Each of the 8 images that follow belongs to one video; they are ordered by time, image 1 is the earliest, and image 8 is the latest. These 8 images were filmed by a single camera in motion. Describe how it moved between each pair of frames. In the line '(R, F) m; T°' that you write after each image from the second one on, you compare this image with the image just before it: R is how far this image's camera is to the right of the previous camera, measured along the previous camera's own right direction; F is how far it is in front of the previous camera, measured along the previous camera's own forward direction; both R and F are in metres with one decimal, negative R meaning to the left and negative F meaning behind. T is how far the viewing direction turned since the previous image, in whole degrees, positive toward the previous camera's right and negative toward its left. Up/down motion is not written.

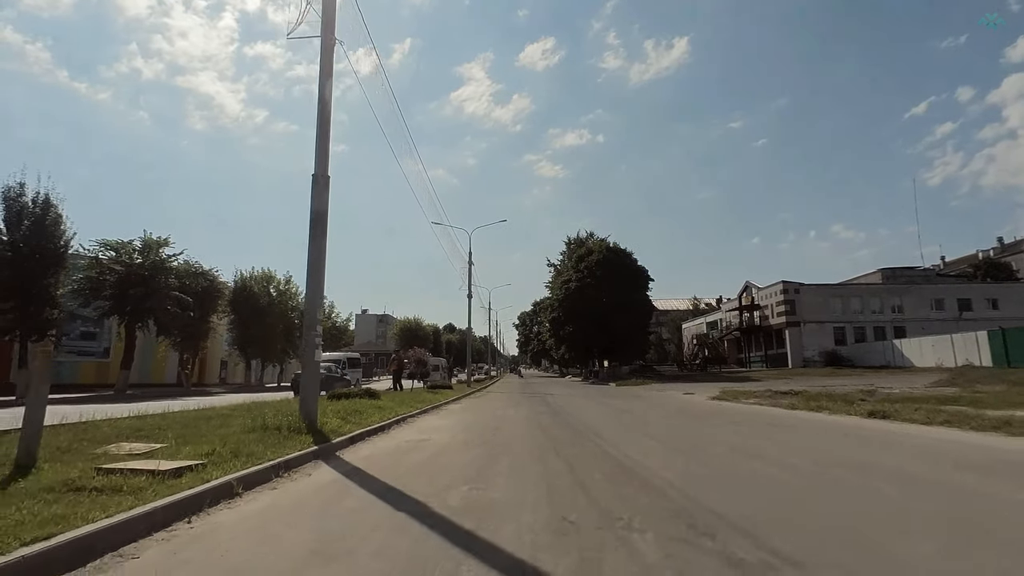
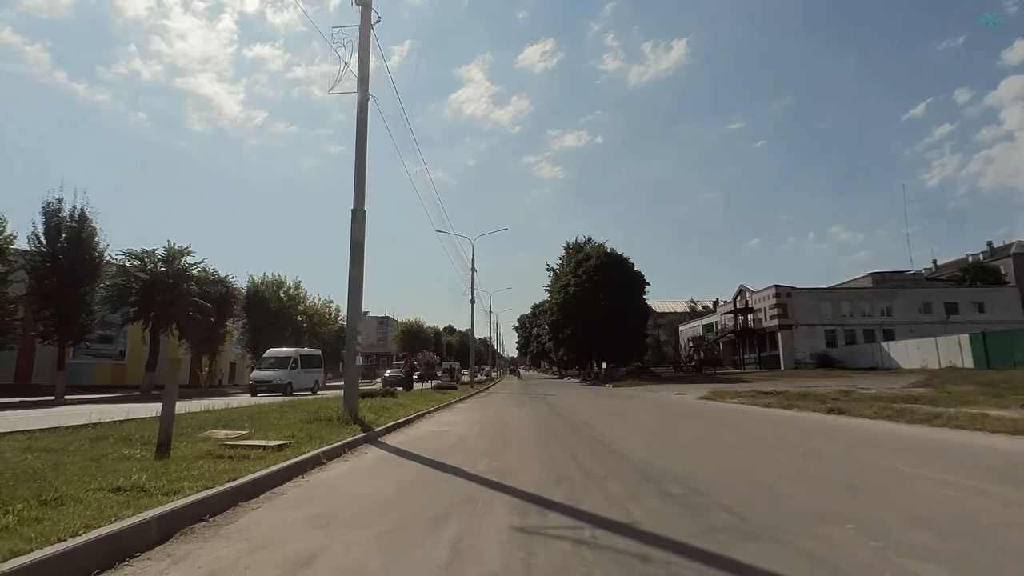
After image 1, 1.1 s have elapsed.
(-0.2, -2.7) m; 0°
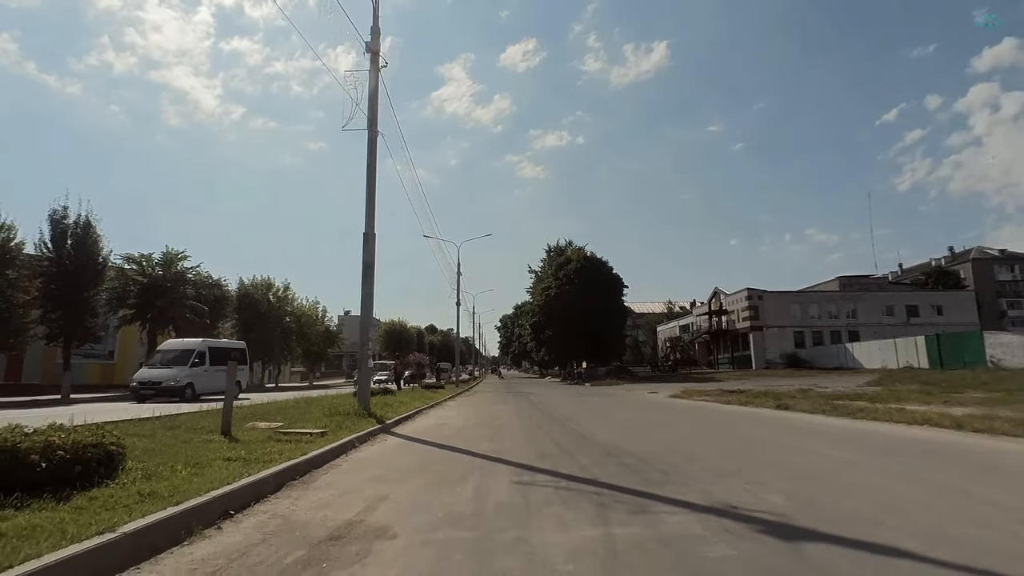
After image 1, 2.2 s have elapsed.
(-0.3, -2.6) m; +2°
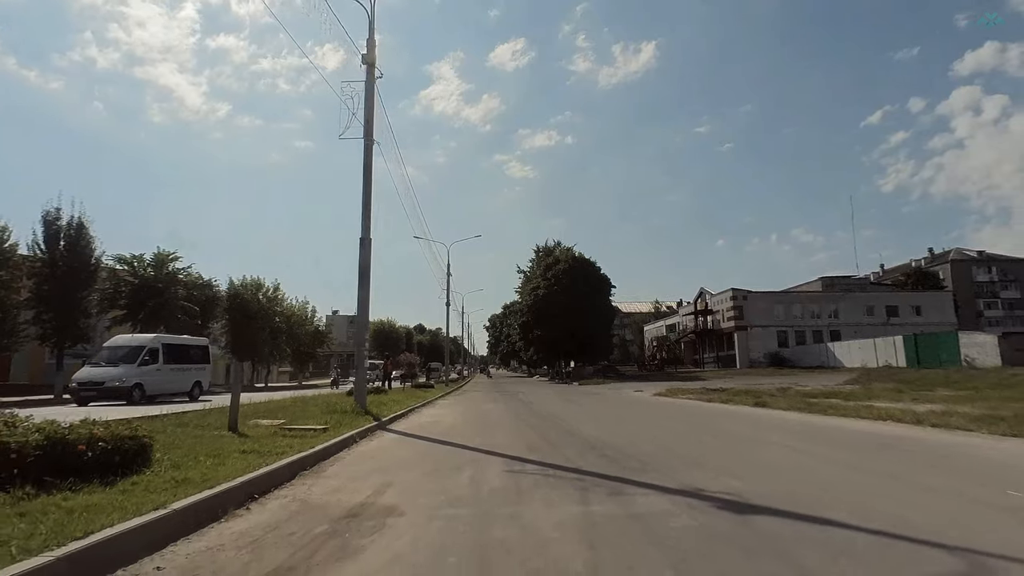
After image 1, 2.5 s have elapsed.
(-0.1, -0.9) m; +1°
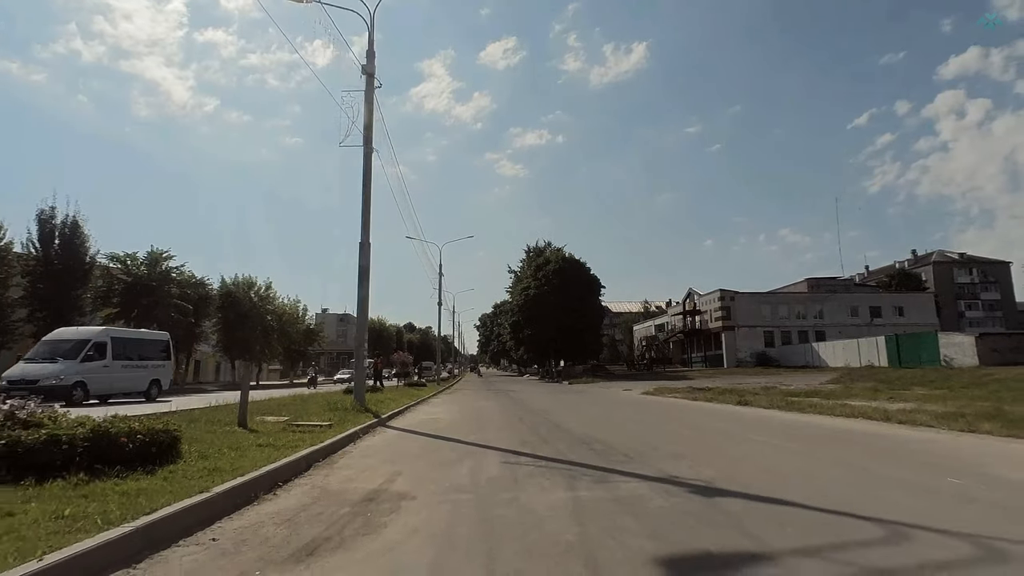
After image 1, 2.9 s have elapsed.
(-0.1, -0.9) m; +1°
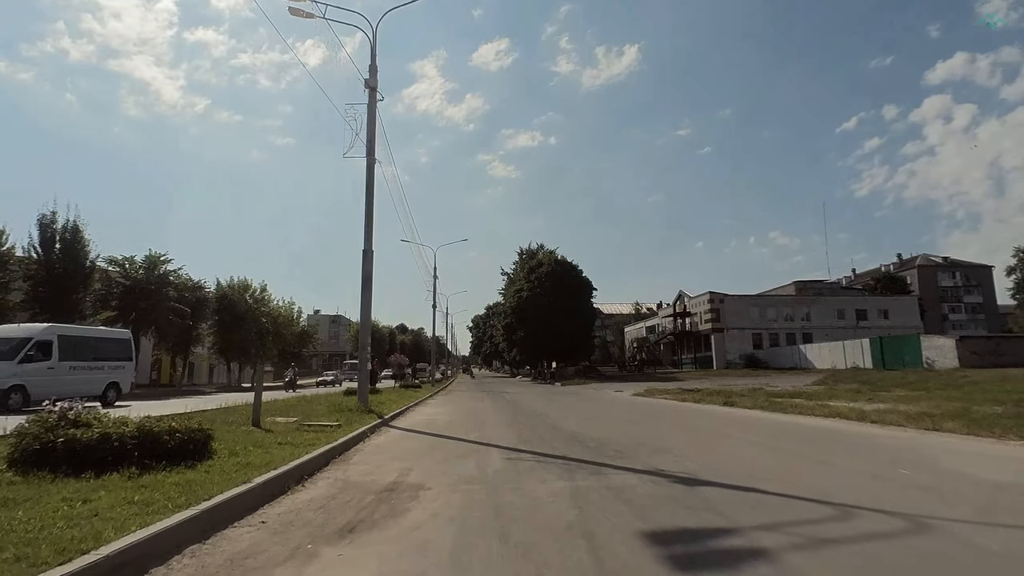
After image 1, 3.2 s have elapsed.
(-0.2, -0.9) m; +1°
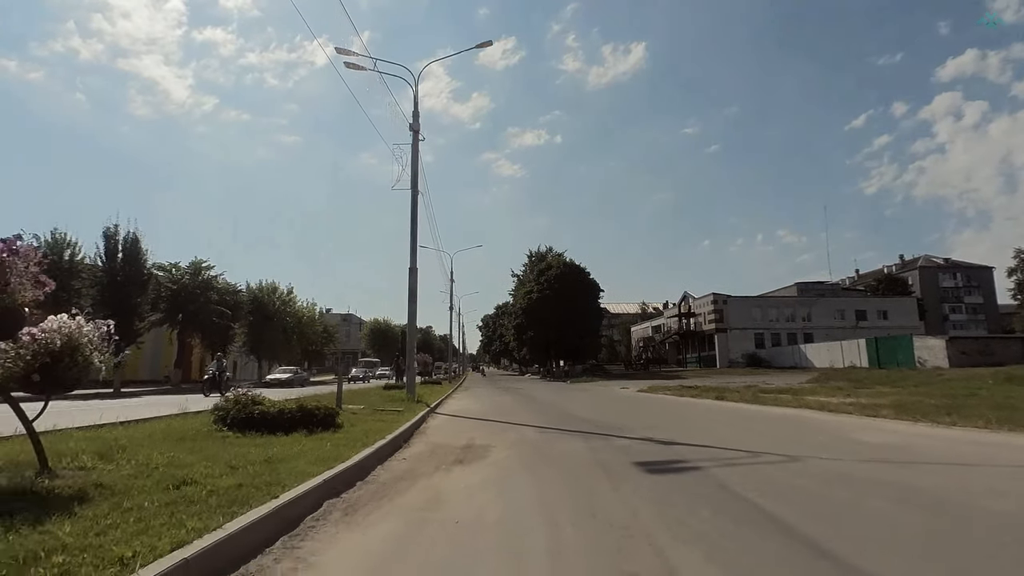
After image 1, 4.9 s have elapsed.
(-0.6, -4.1) m; -1°
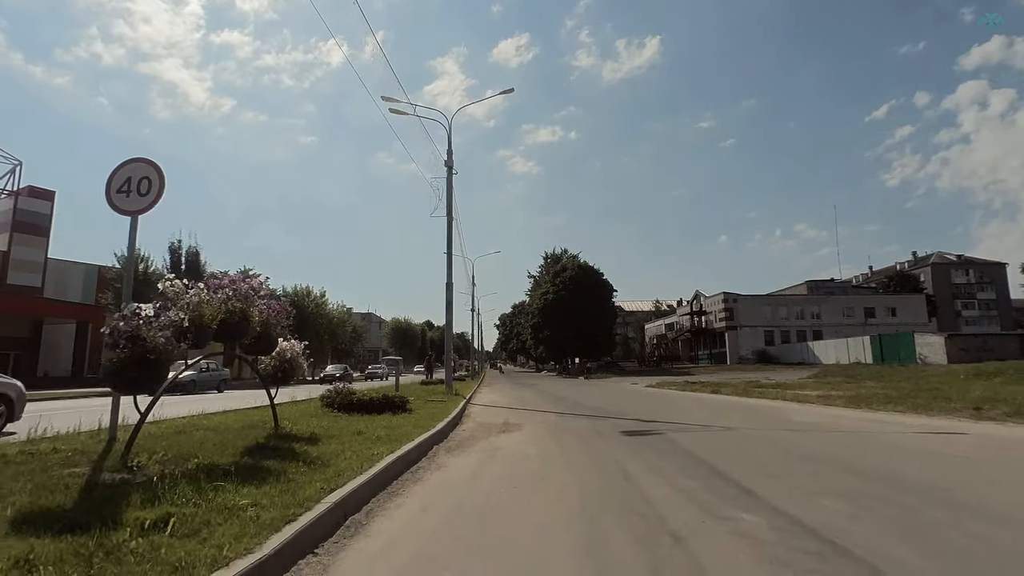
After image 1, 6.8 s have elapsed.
(-0.2, -4.6) m; -1°
